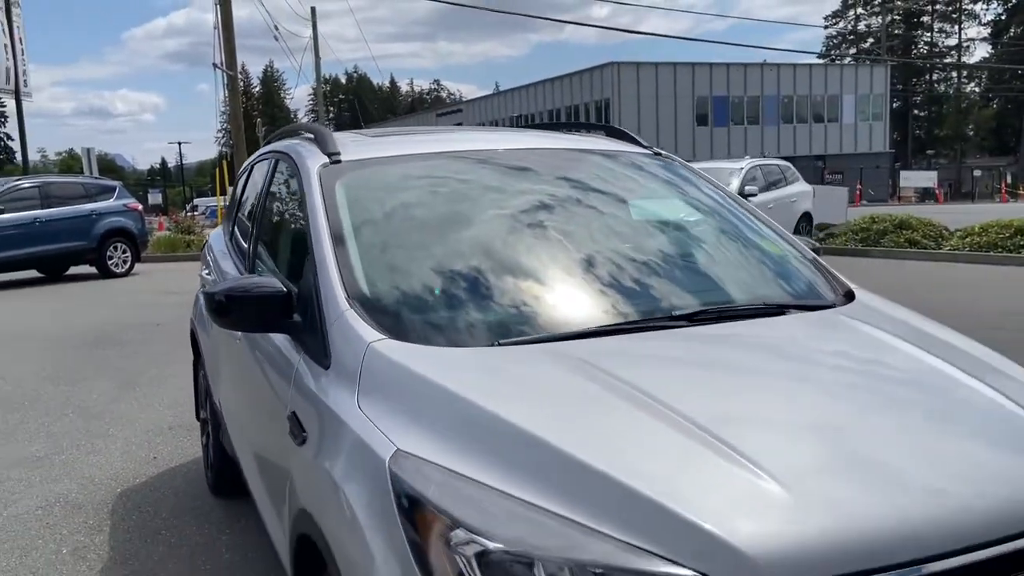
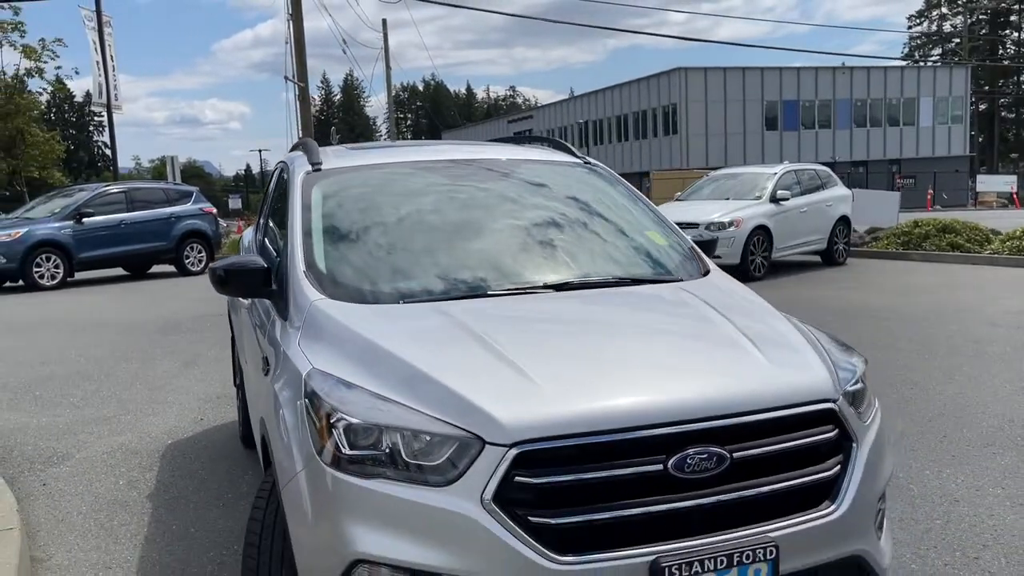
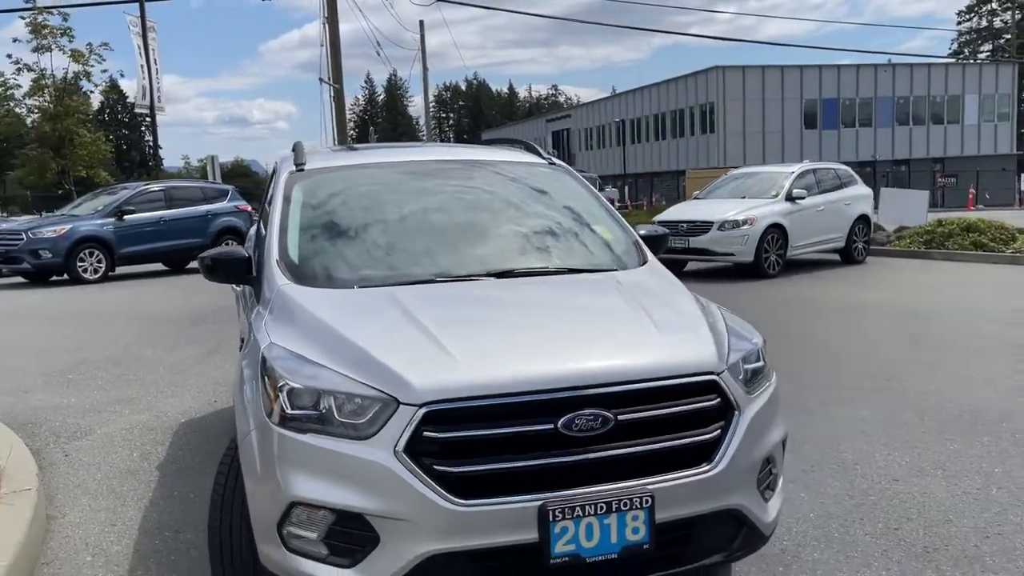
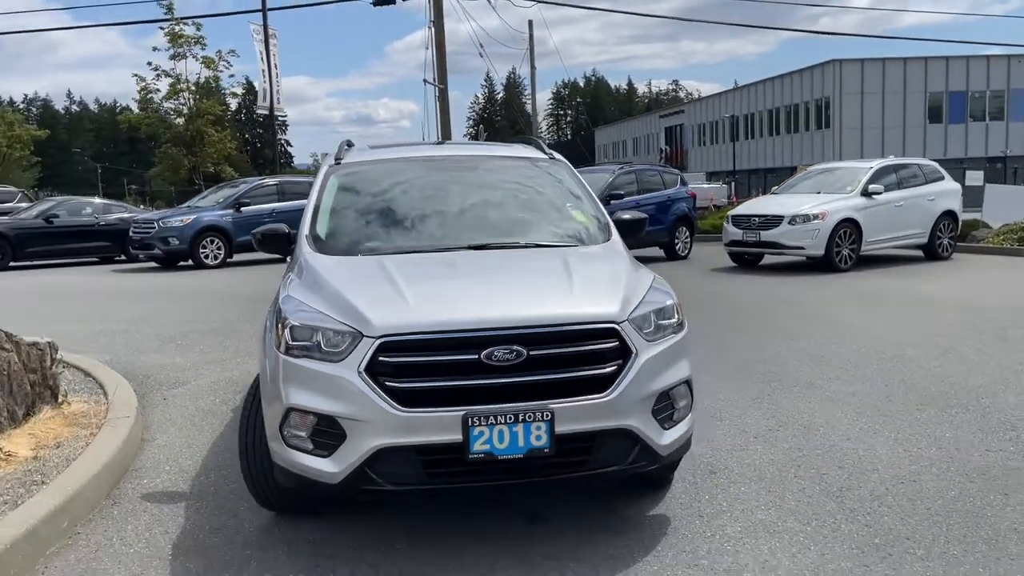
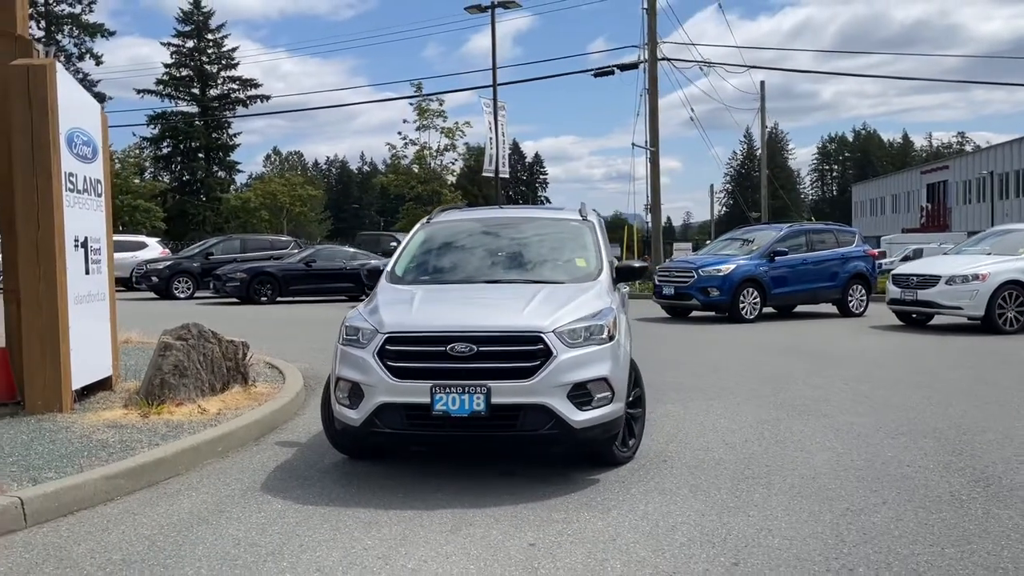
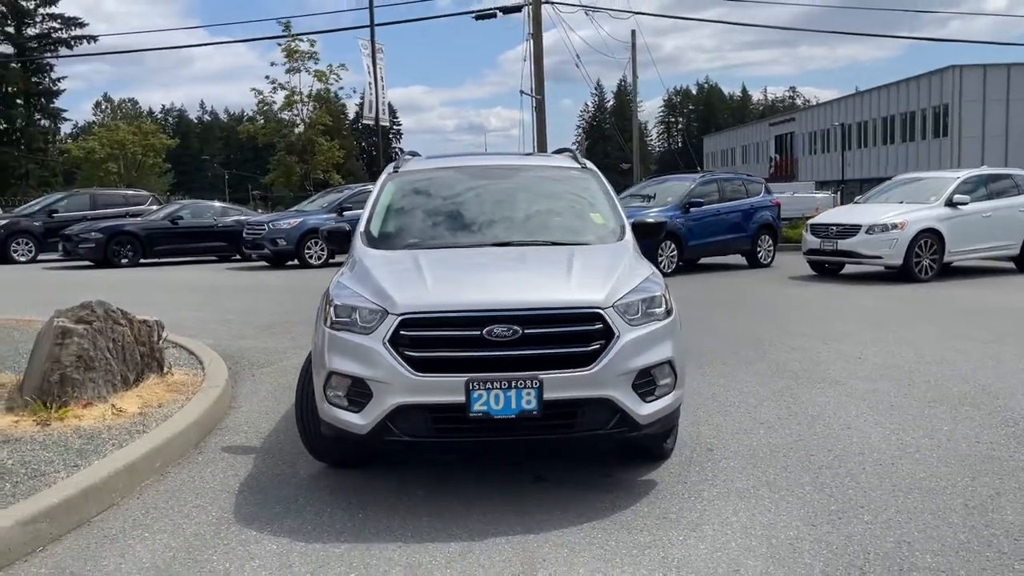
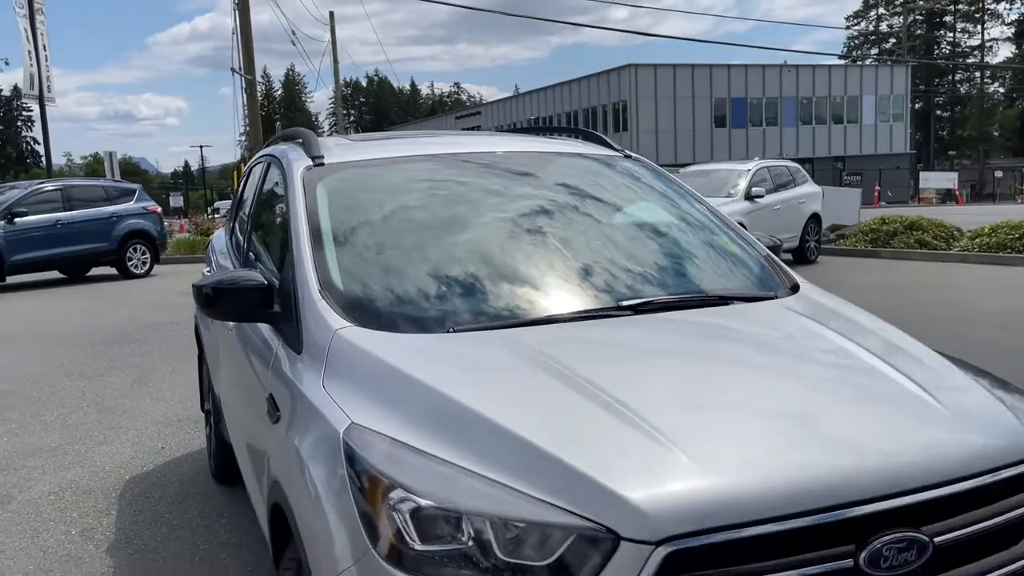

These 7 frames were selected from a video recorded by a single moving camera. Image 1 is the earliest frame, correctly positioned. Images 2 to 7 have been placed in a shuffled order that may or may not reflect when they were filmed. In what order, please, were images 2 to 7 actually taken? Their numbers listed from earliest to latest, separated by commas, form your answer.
7, 2, 3, 4, 6, 5
